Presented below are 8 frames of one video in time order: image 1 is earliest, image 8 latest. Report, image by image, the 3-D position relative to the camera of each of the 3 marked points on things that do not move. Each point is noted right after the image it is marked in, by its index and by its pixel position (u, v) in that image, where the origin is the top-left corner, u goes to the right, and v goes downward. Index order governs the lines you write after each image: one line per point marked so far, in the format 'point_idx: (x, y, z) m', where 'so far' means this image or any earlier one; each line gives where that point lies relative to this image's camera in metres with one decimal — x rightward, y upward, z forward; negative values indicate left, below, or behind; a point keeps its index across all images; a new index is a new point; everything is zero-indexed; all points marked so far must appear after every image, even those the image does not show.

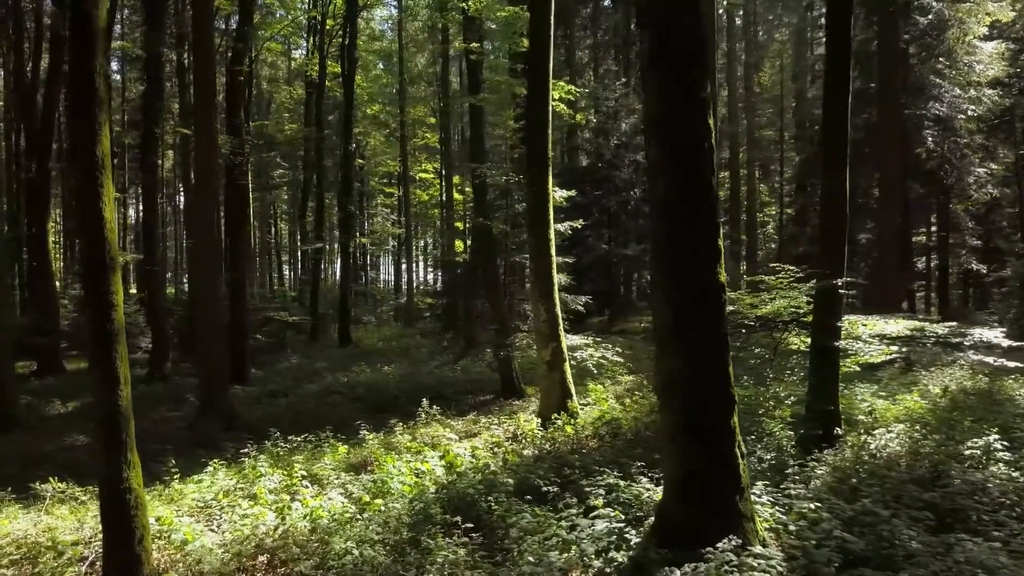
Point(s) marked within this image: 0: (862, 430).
0: (+4.8, -1.9, +9.0) m
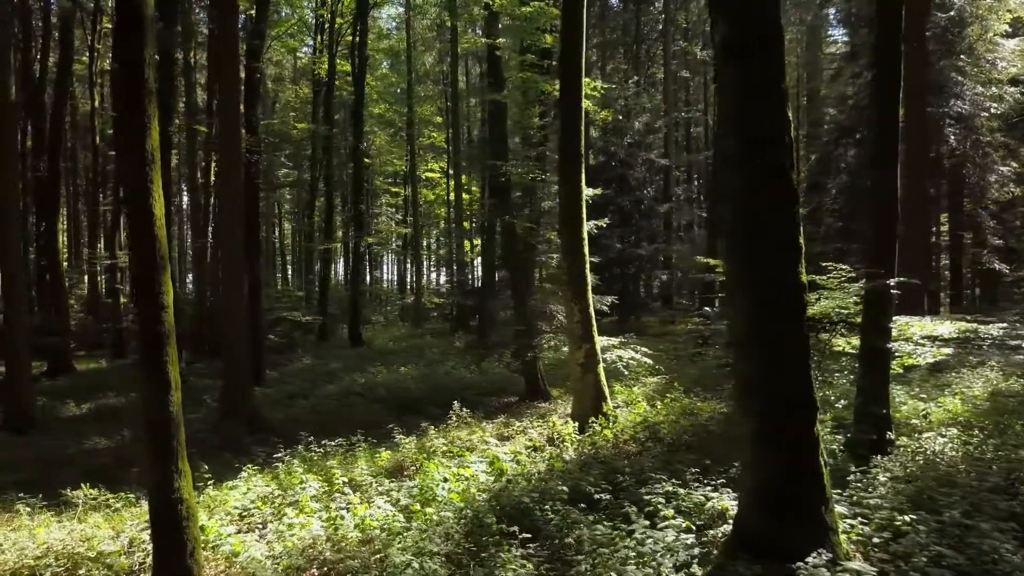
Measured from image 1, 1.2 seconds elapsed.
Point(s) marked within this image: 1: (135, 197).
0: (+5.3, -1.9, +8.8) m
1: (-2.8, +0.7, +4.9) m
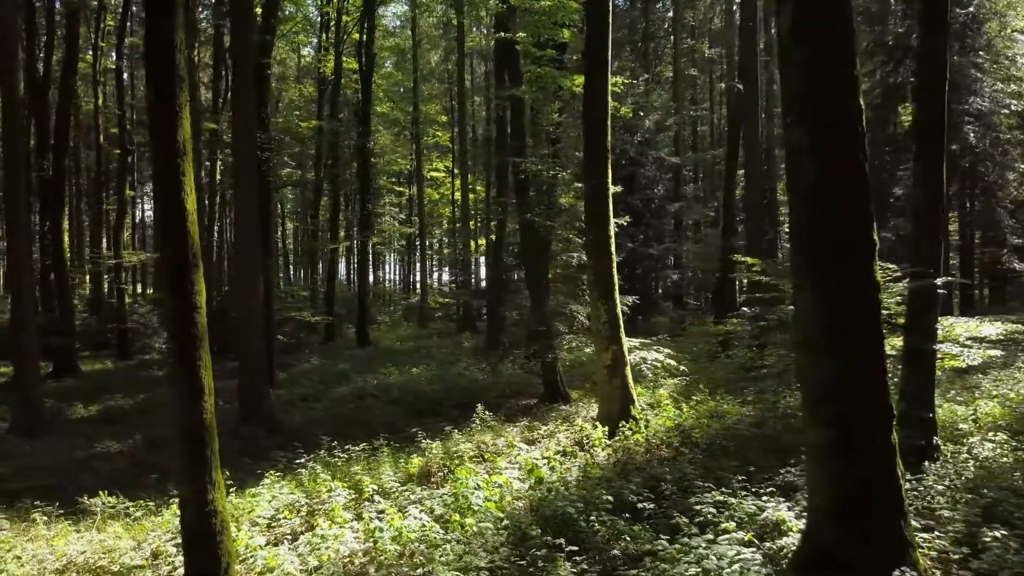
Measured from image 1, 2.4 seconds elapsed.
0: (+5.7, -1.9, +8.5) m
1: (-2.4, +0.7, +4.7) m
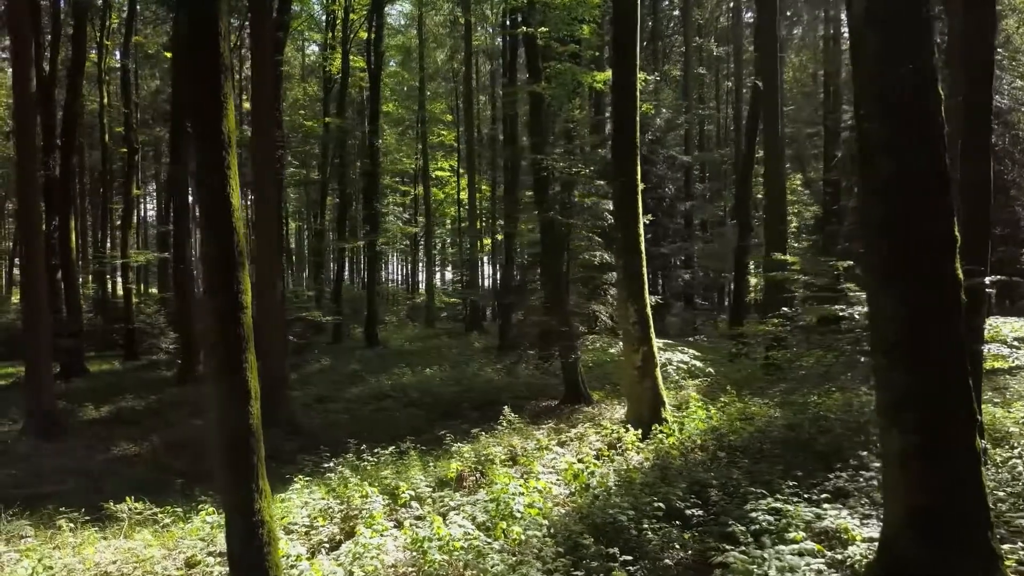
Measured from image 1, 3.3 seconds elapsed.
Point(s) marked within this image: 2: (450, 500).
0: (+6.1, -1.9, +8.3) m
1: (-2.0, +0.7, +4.4) m
2: (-0.7, -2.2, +6.9) m
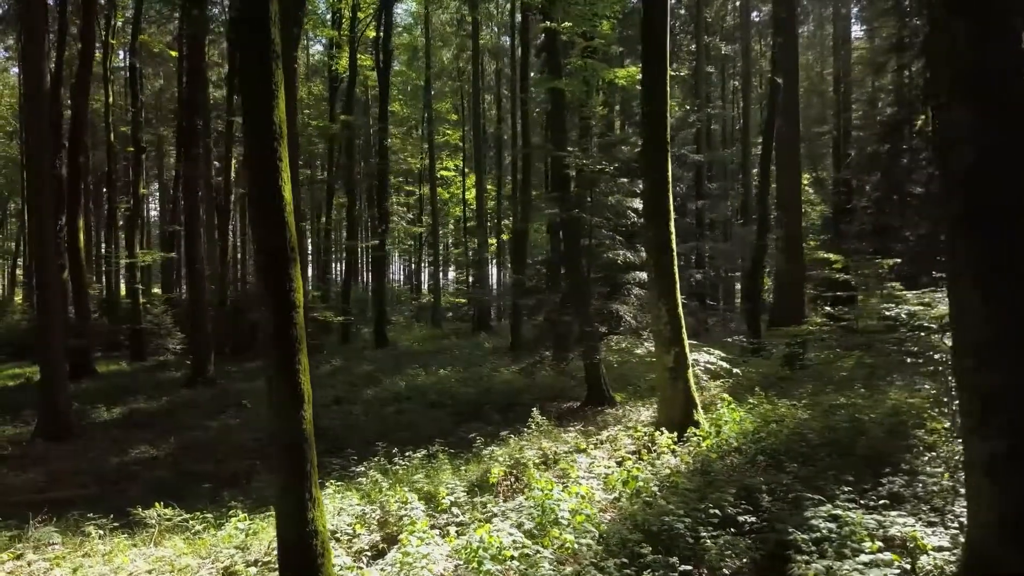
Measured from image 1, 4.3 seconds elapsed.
0: (+6.6, -1.9, +8.0) m
1: (-1.6, +0.7, +4.2) m
2: (-0.2, -2.2, +6.7) m
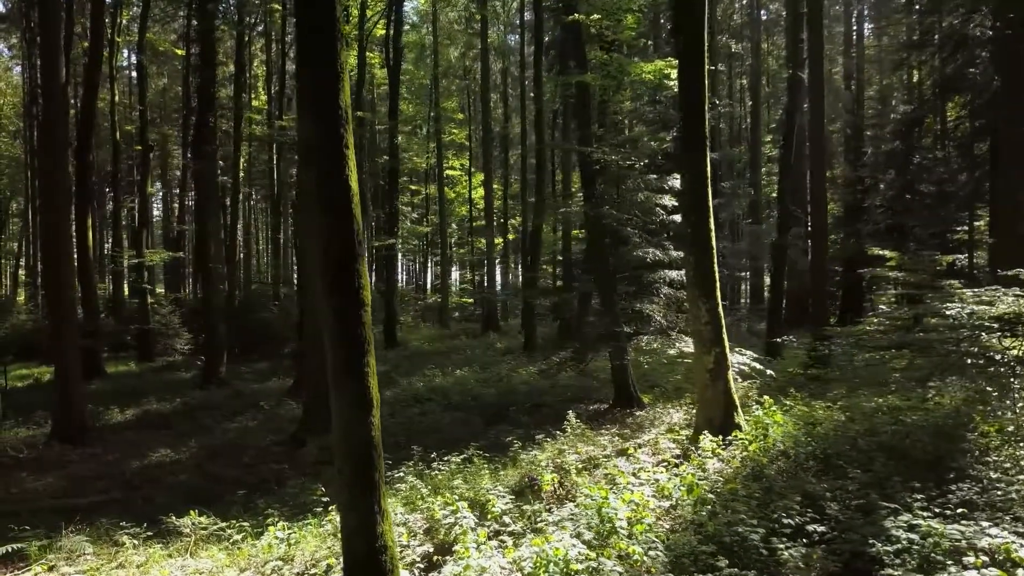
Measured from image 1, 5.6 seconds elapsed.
0: (+7.1, -1.9, +7.7) m
1: (-1.1, +0.8, +3.9) m
2: (+0.3, -2.2, +6.4) m
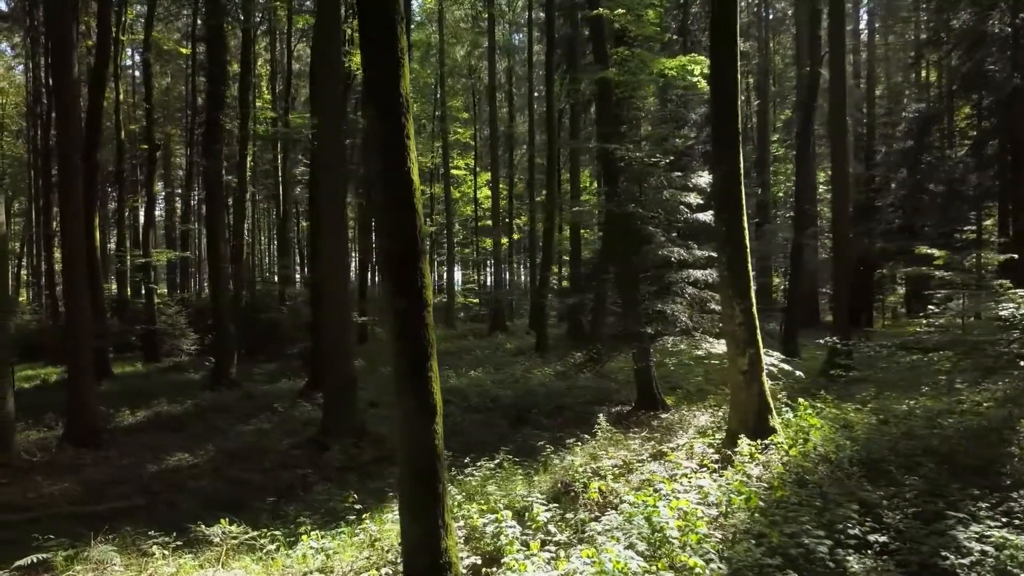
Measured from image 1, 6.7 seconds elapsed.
0: (+7.5, -1.9, +7.5) m
1: (-0.7, +0.8, +3.7) m
2: (+0.7, -2.2, +6.1) m
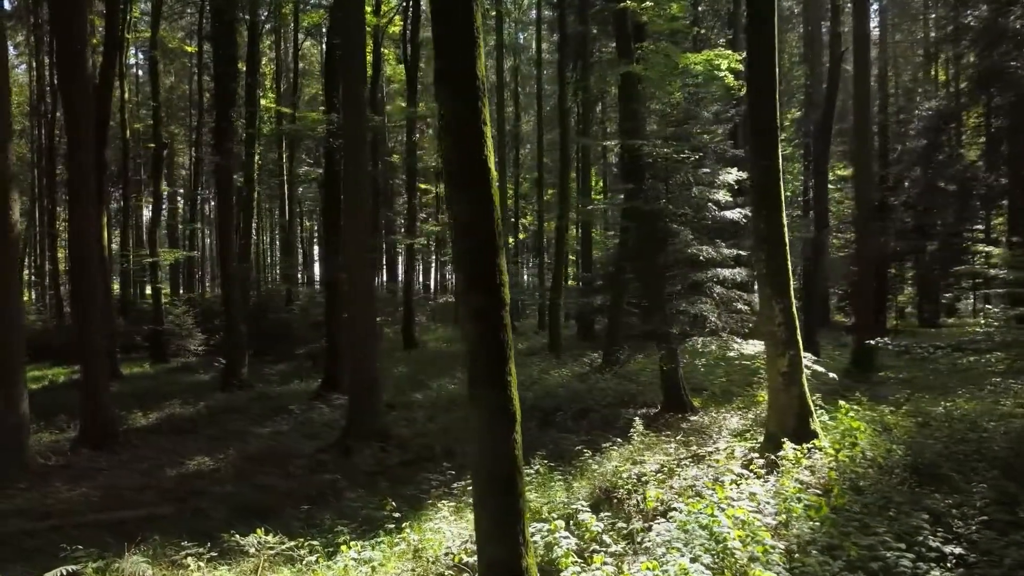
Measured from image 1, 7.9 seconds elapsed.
0: (+7.9, -1.9, +7.2) m
1: (-0.3, +0.8, +3.4) m
2: (+1.1, -2.1, +5.9) m
